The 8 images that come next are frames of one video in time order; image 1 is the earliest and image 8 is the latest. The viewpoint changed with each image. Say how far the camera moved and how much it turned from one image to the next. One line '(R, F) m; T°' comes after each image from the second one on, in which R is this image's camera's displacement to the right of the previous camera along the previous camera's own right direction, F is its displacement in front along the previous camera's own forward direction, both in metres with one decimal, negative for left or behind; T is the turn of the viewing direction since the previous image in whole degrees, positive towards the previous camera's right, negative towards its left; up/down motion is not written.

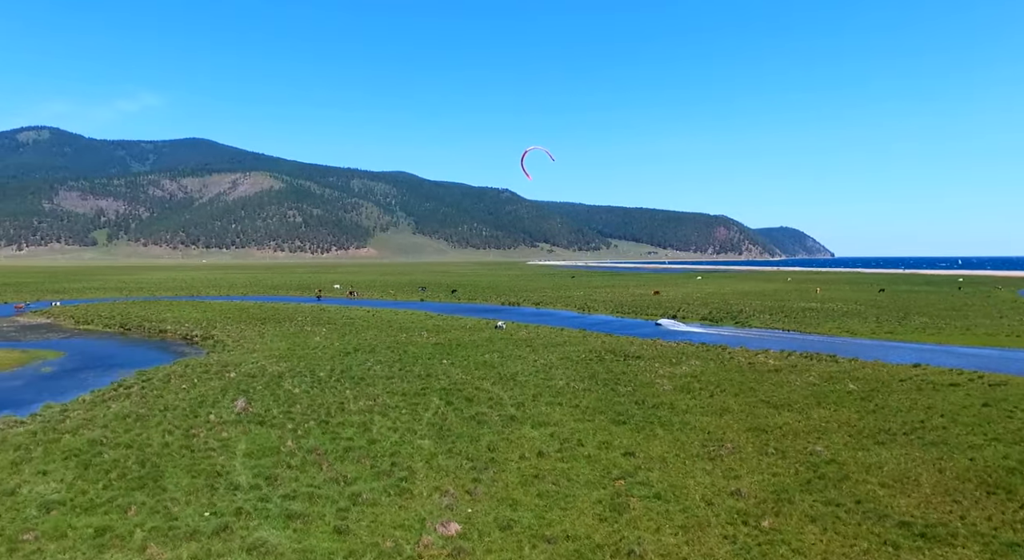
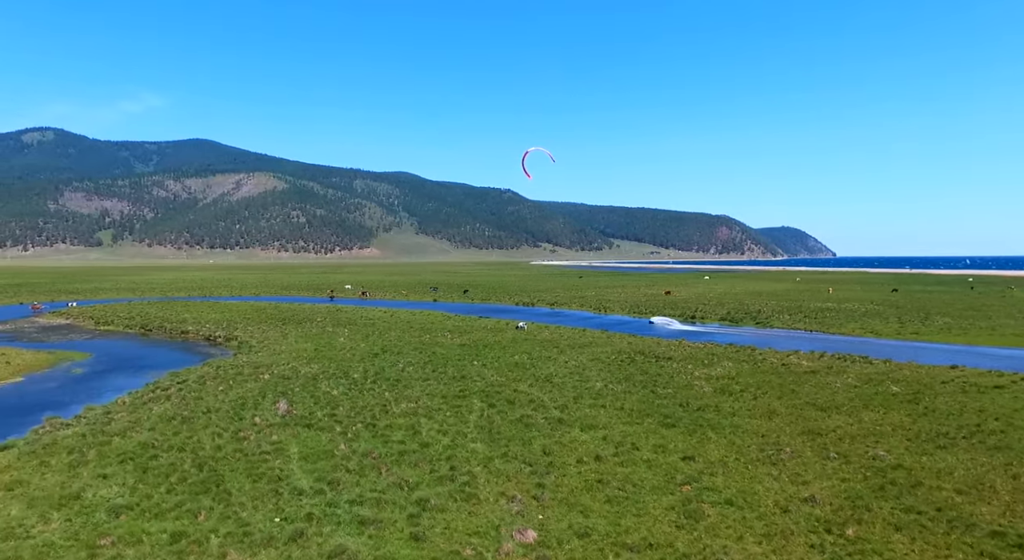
(-0.8, +0.1) m; -1°
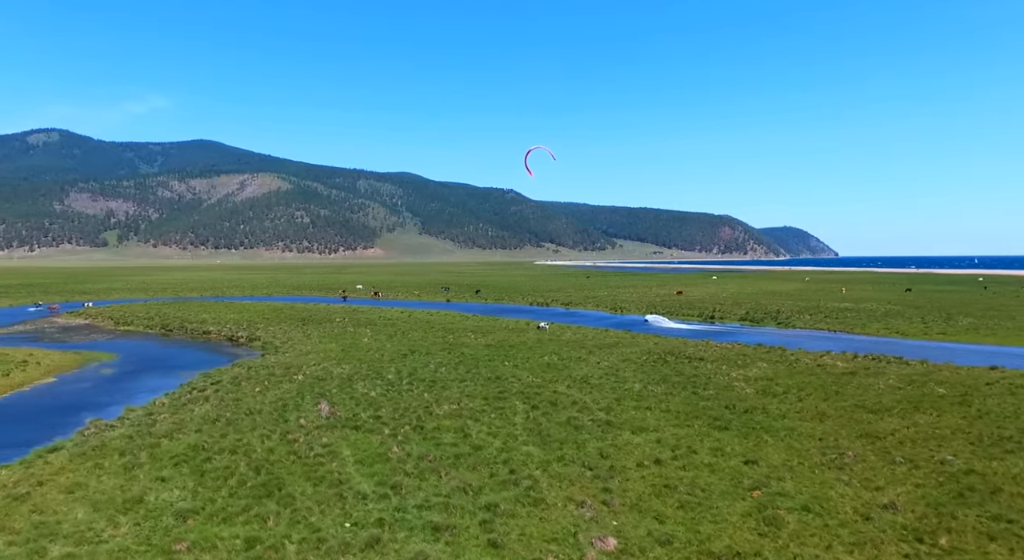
(-0.8, +0.2) m; -1°
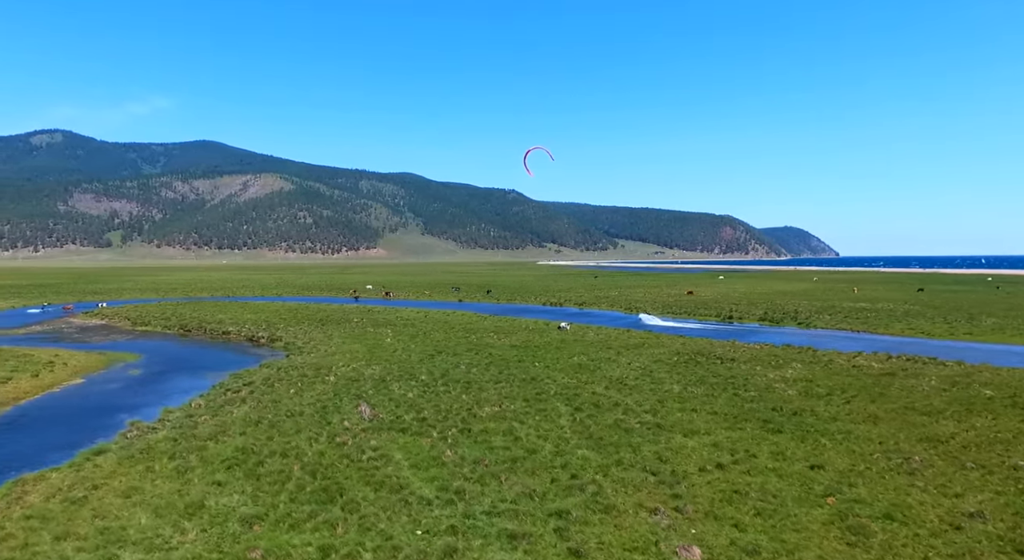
(-0.8, +0.3) m; -1°
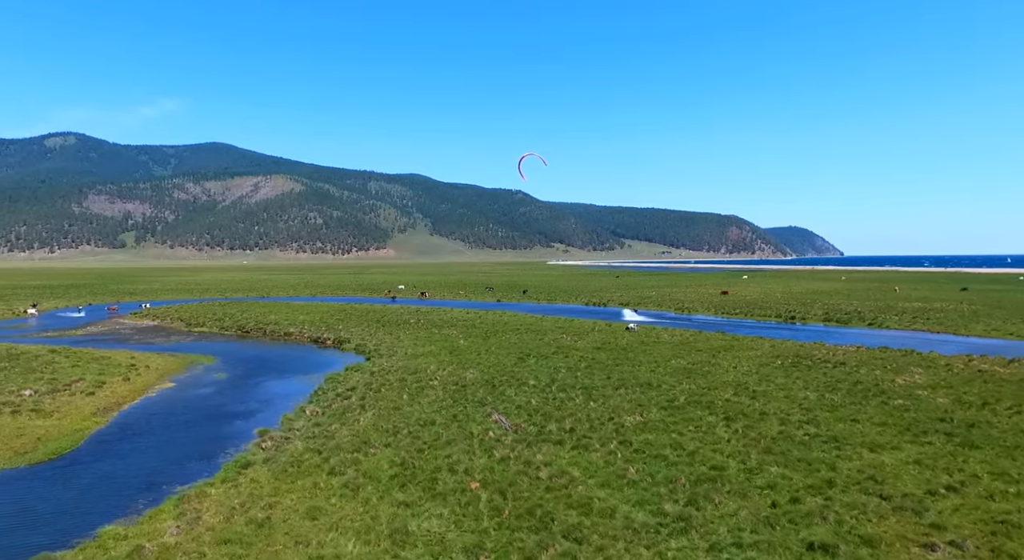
(-2.6, +1.0) m; -3°
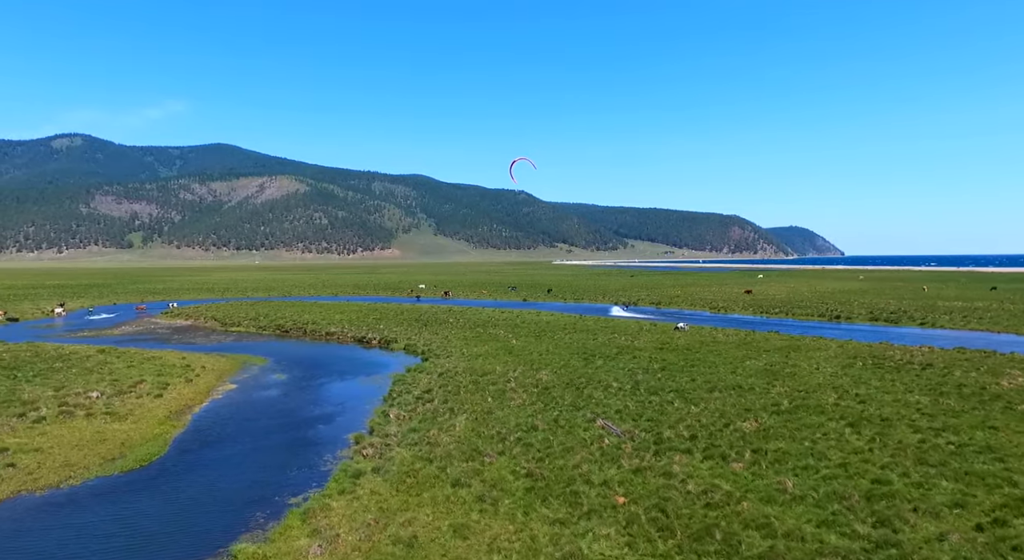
(-1.9, +0.9) m; -2°
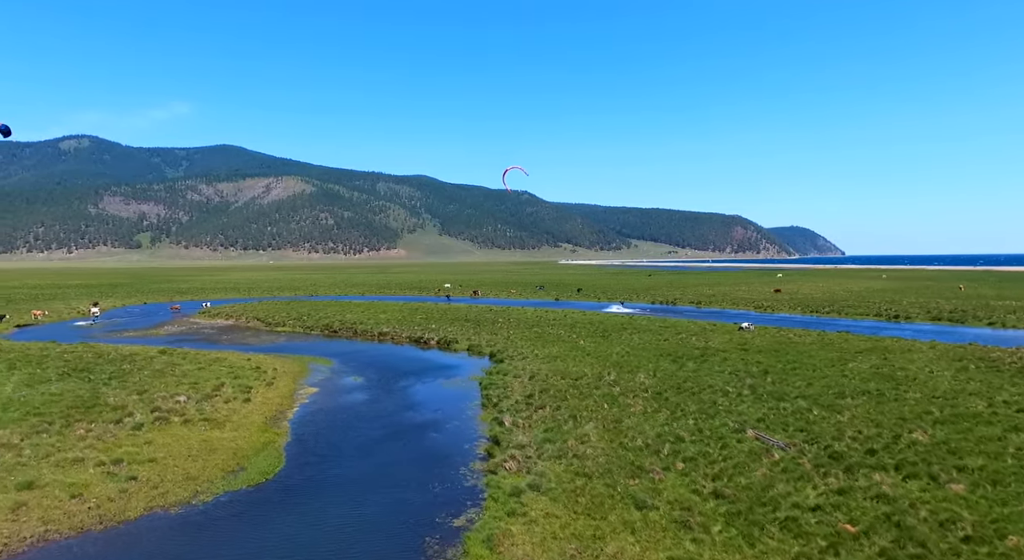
(-2.4, +1.2) m; -2°
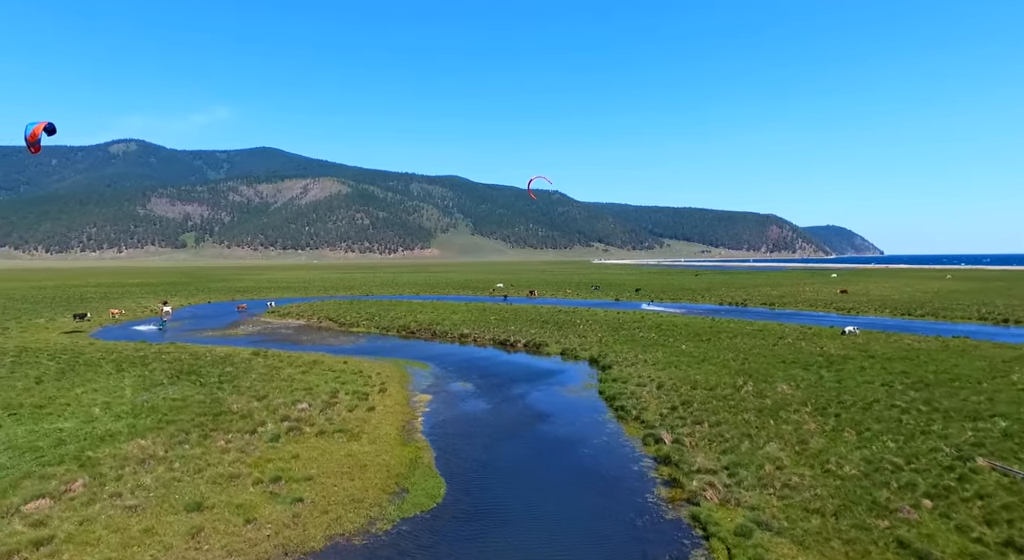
(-2.5, +1.3) m; -5°
